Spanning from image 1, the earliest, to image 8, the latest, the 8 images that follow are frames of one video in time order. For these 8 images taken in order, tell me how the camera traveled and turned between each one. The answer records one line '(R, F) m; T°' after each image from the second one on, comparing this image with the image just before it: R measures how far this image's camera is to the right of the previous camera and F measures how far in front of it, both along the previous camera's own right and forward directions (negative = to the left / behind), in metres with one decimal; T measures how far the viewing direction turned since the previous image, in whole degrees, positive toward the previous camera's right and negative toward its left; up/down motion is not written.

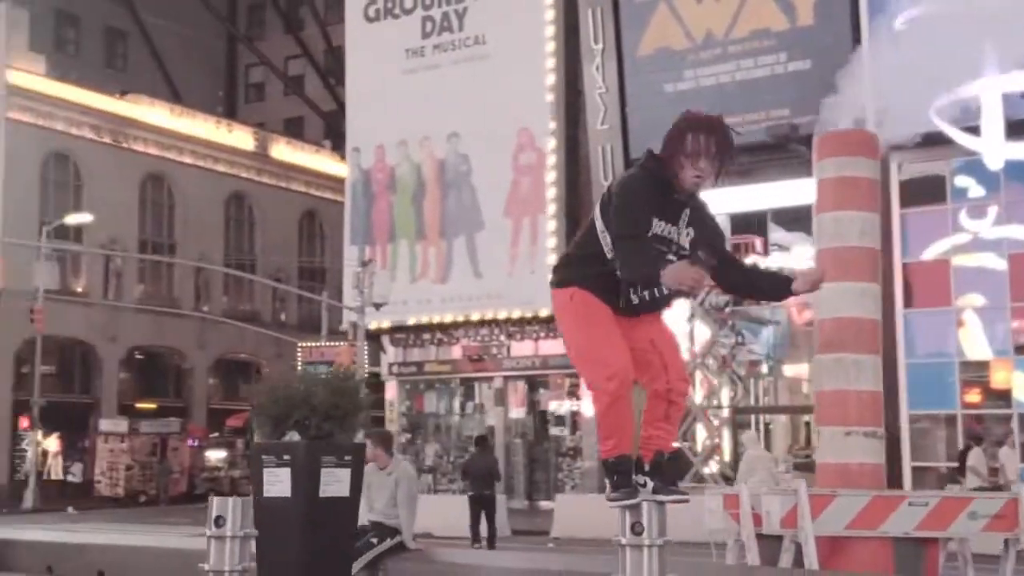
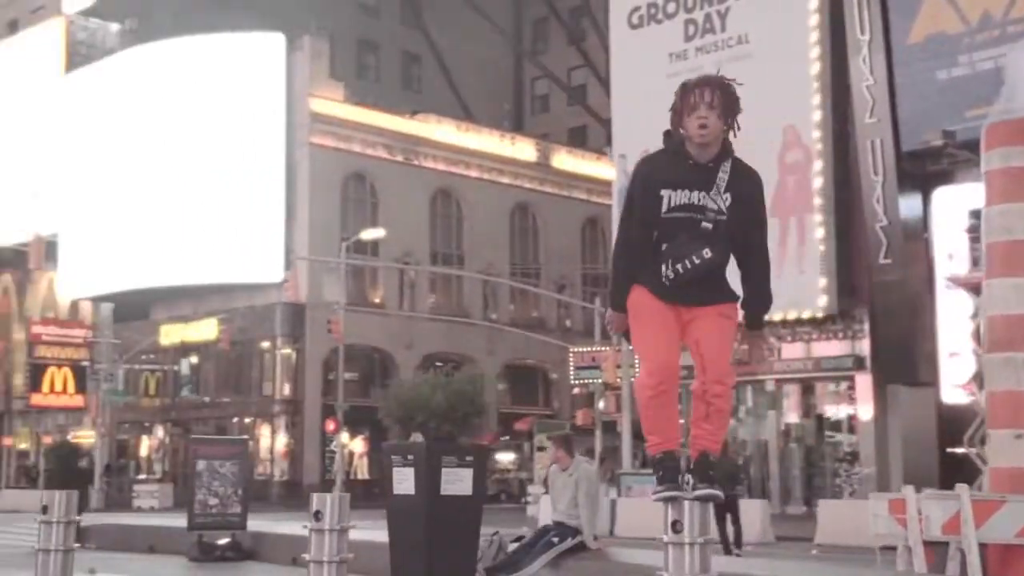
(+1.2, -0.1) m; -14°
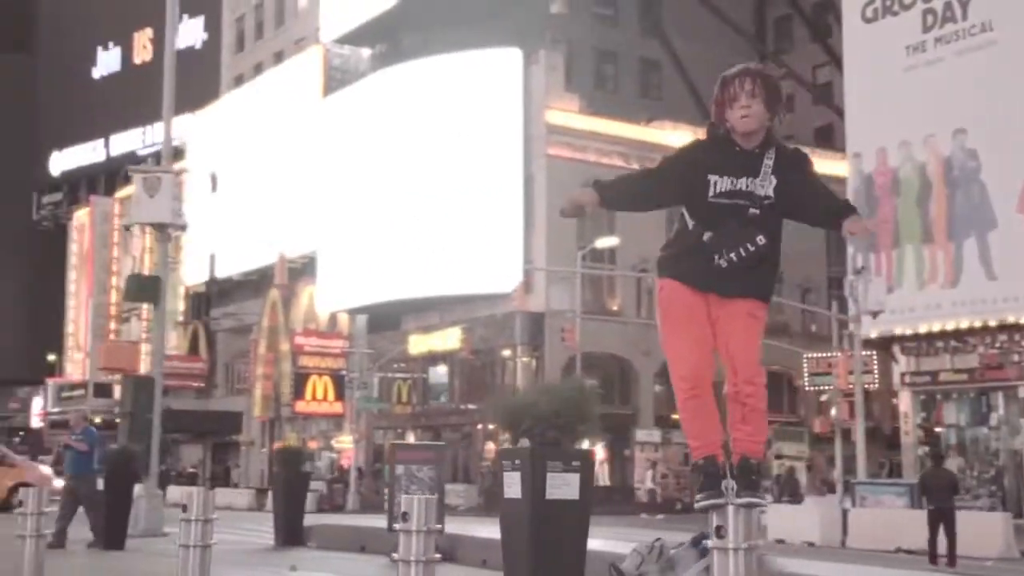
(+0.9, 0.0) m; -12°
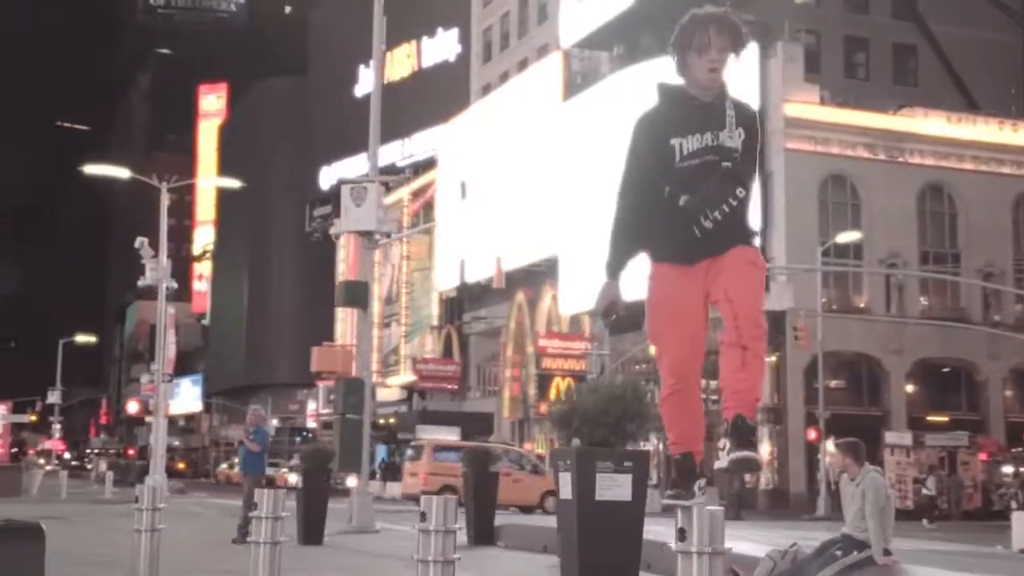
(+1.3, +0.2) m; -12°
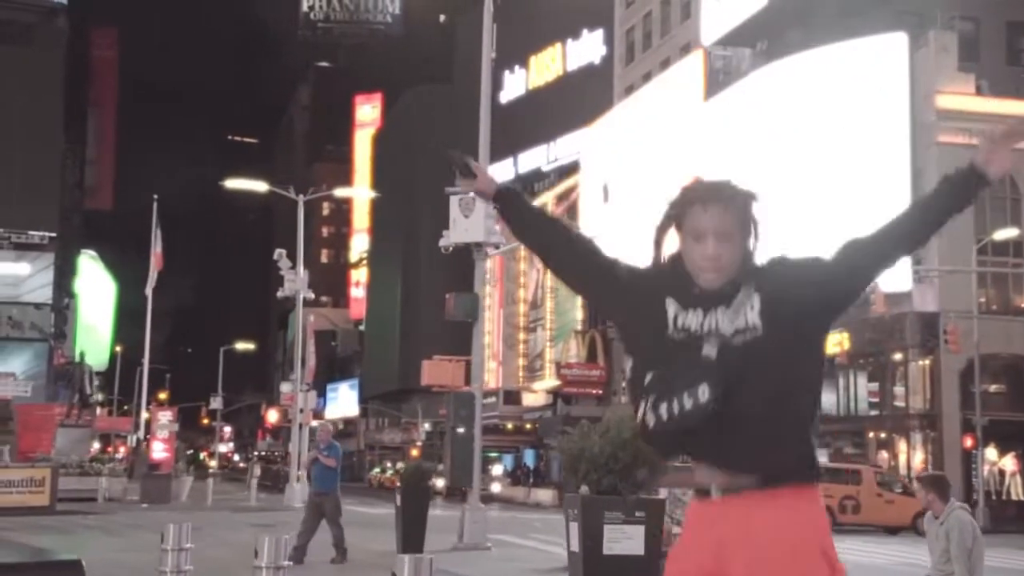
(+0.9, +0.6) m; -7°
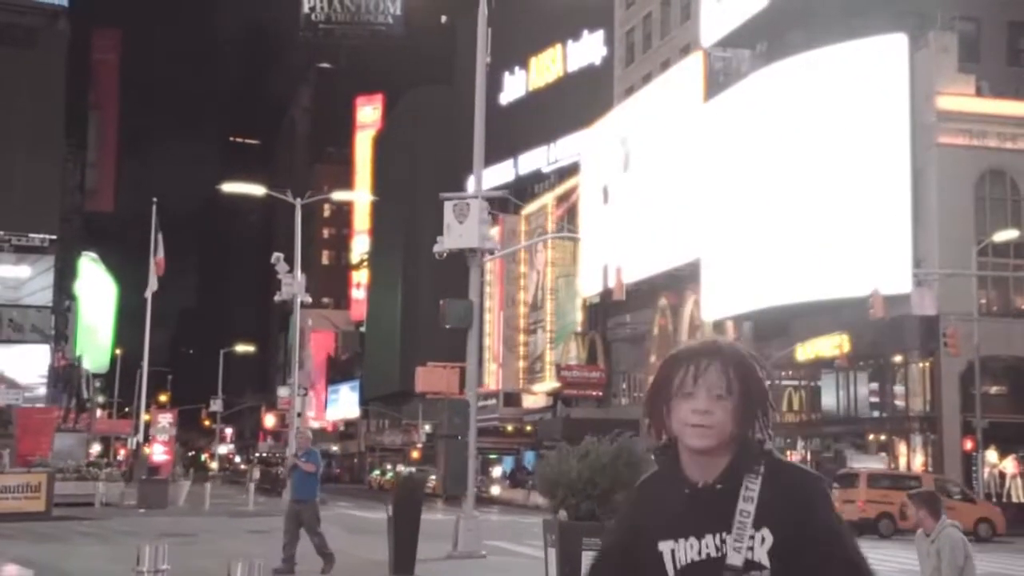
(+0.1, +0.2) m; 0°
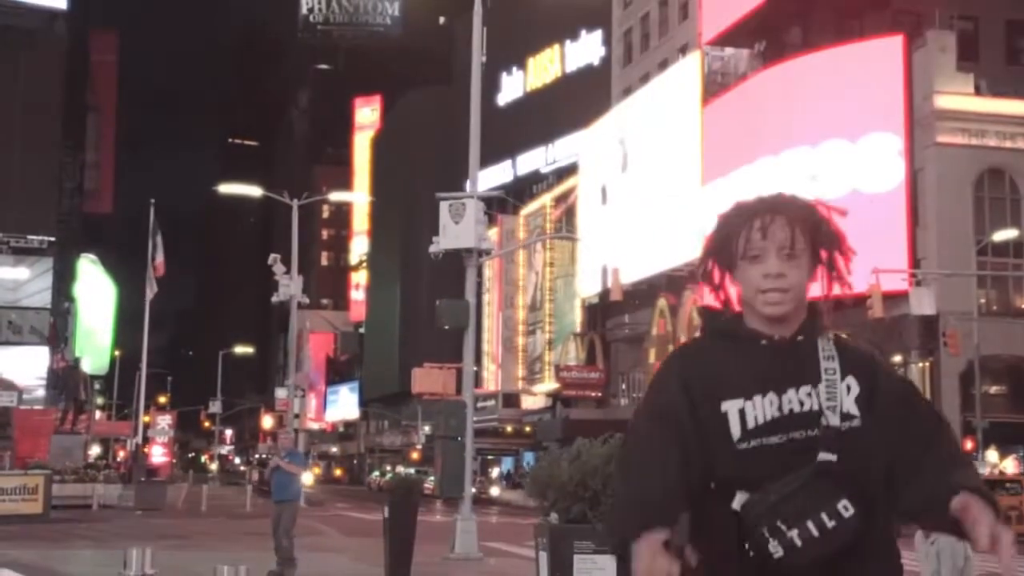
(+0.1, +0.1) m; 0°
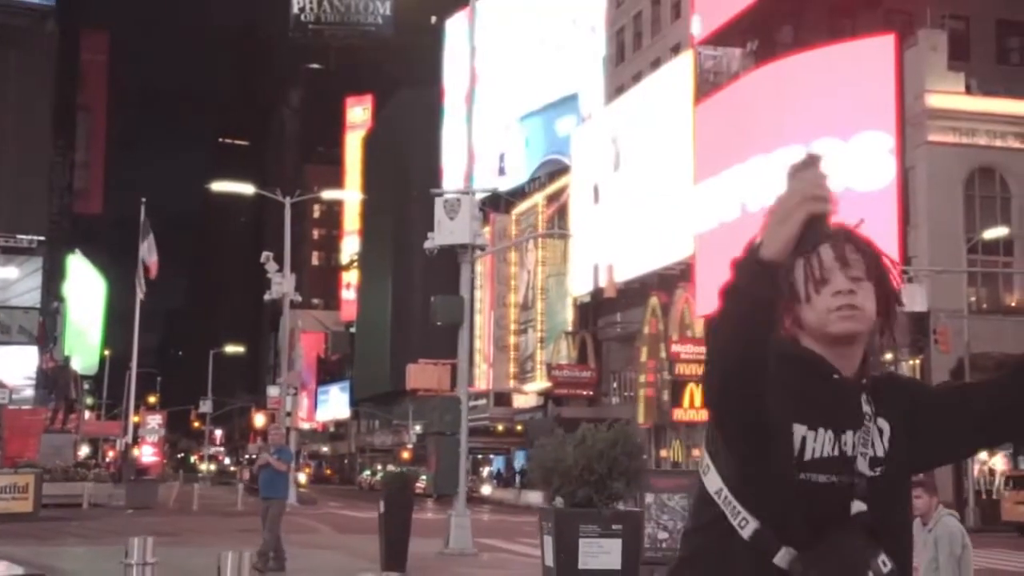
(-0.1, 0.0) m; 0°
